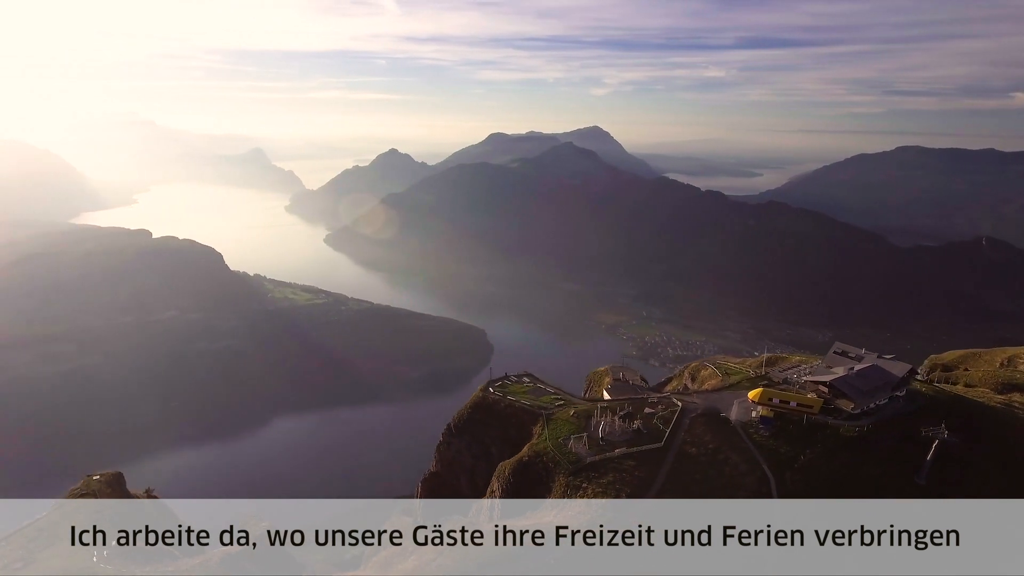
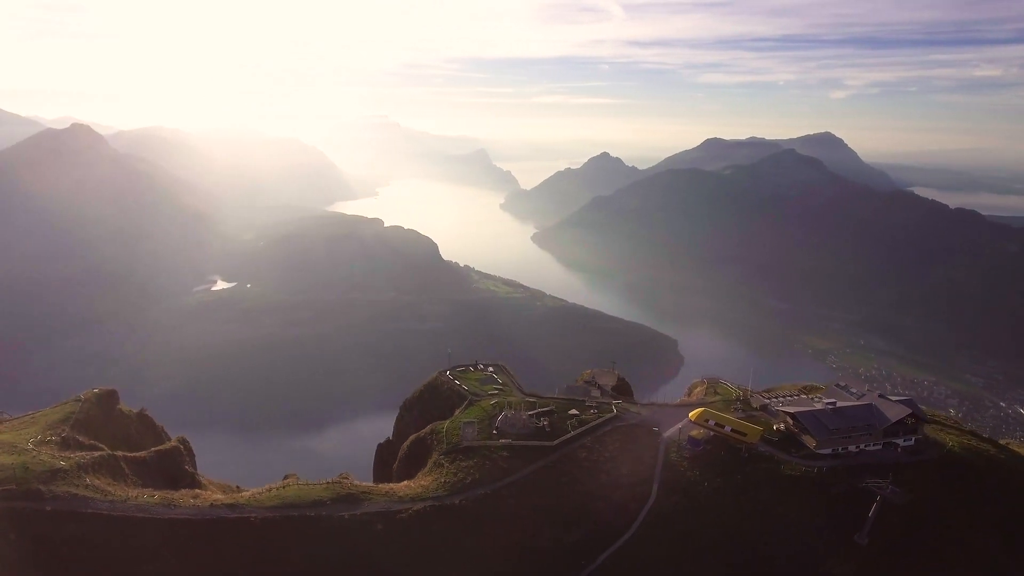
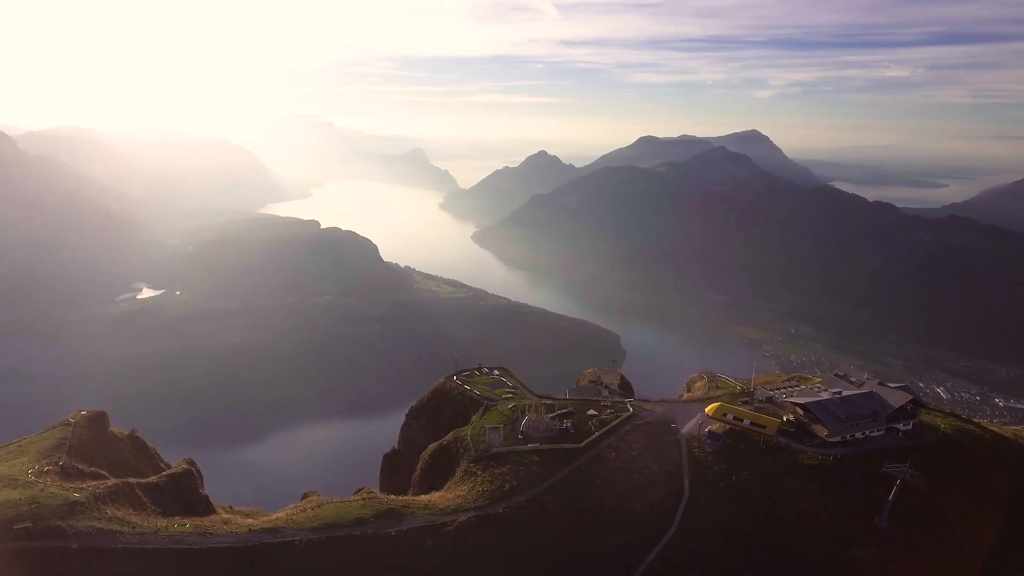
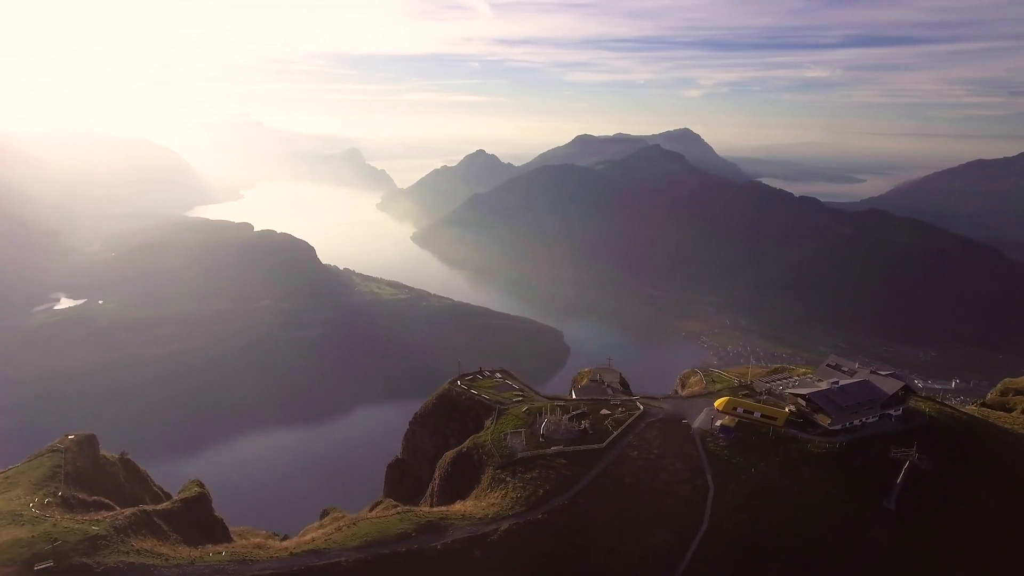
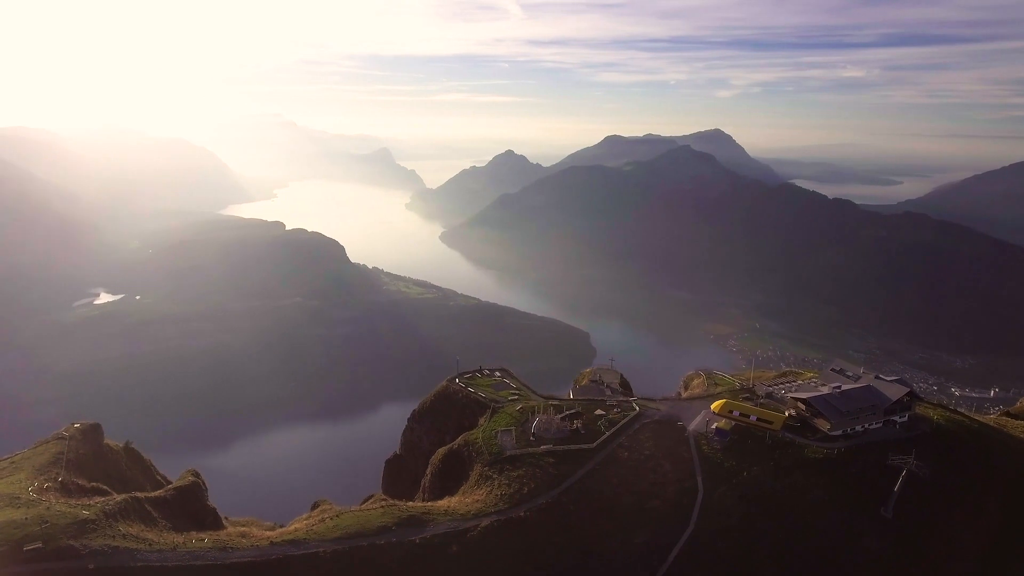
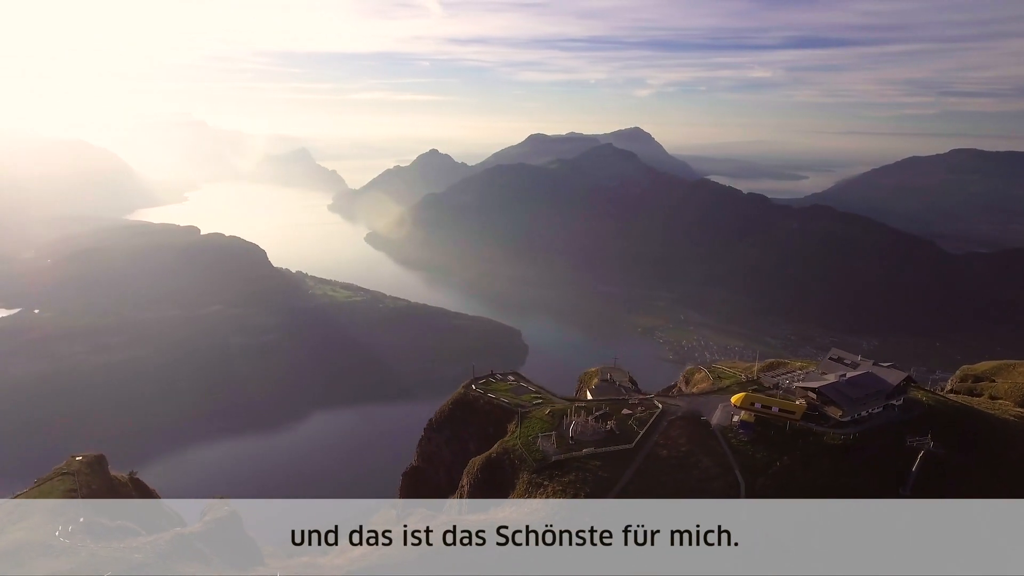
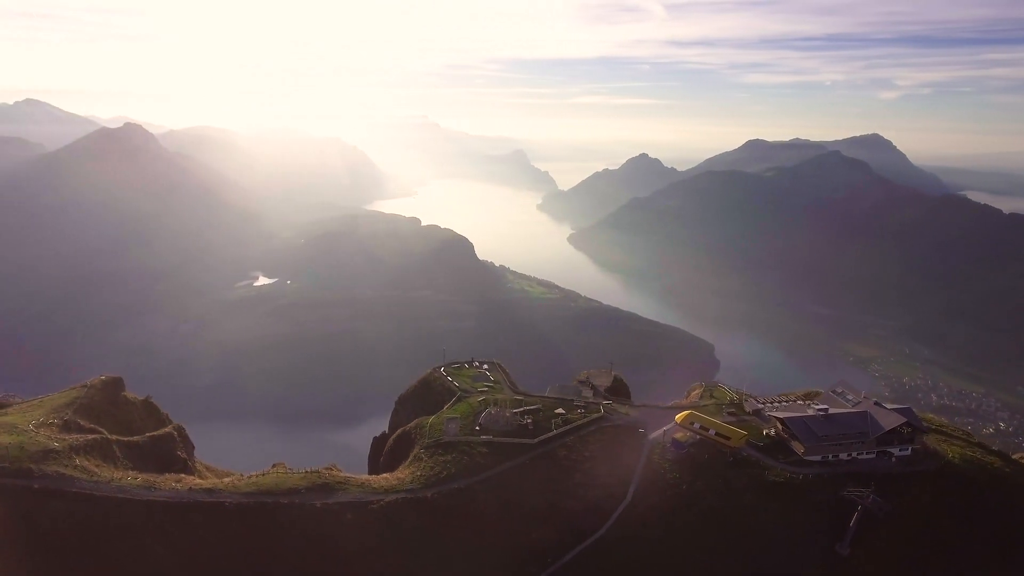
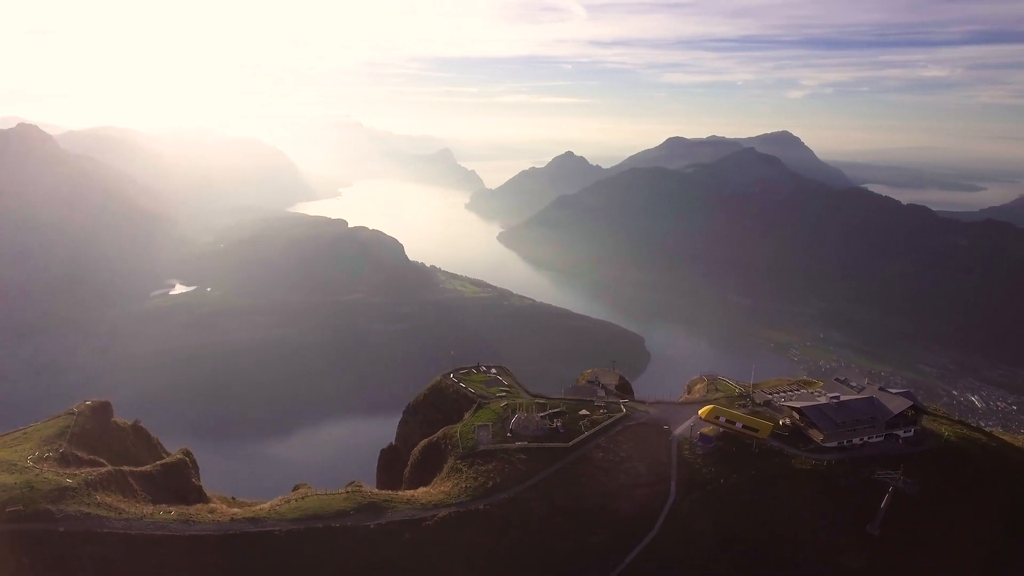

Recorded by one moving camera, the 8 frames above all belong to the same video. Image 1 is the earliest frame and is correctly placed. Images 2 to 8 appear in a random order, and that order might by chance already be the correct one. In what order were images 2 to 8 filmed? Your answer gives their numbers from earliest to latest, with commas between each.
6, 4, 5, 3, 8, 2, 7
